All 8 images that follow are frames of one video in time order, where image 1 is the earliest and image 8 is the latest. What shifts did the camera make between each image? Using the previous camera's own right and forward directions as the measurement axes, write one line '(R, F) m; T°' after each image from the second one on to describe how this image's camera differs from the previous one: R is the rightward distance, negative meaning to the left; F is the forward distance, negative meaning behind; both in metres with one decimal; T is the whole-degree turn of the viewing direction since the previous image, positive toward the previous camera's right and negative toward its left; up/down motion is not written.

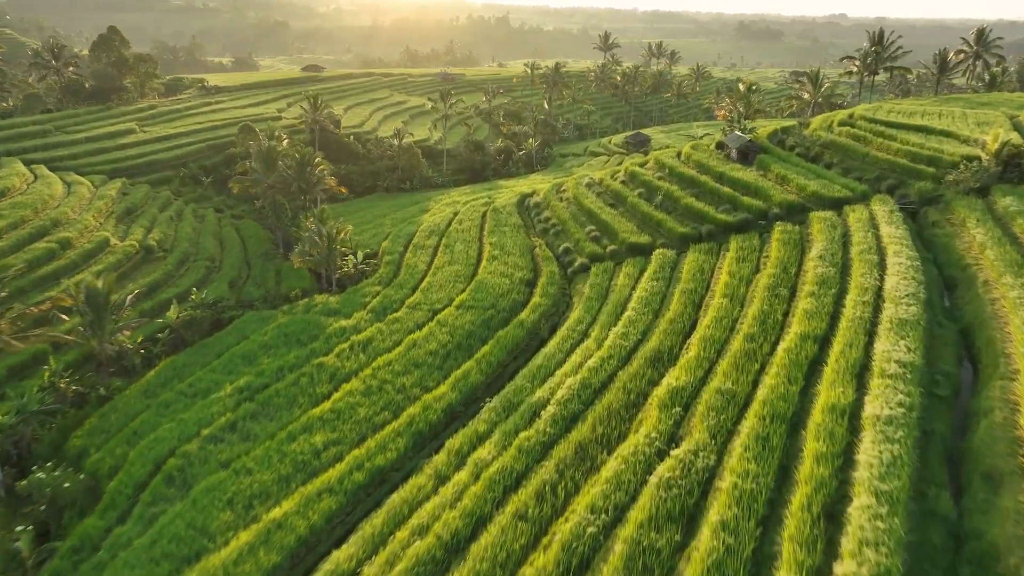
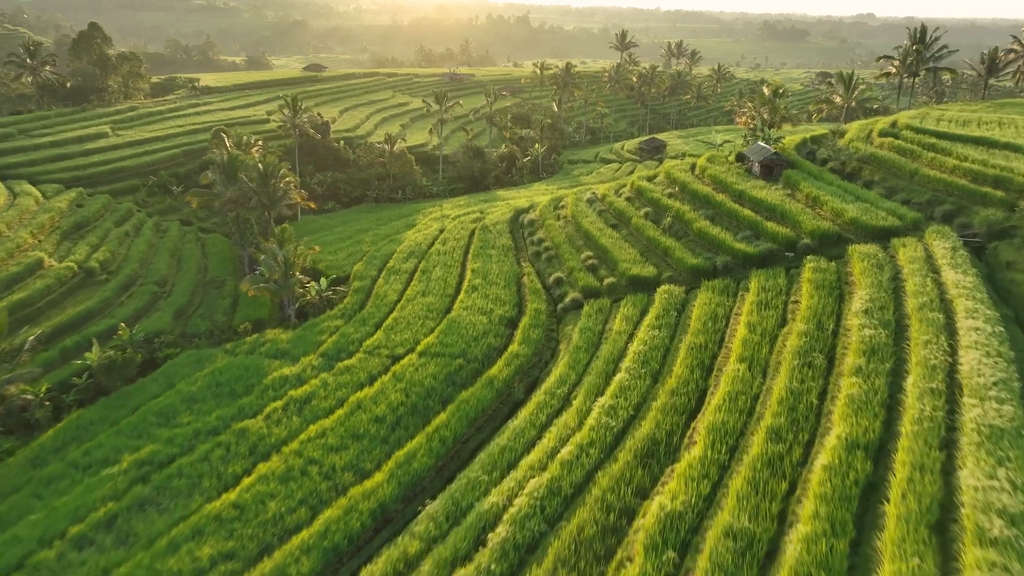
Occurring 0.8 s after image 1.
(+1.4, +4.4) m; -2°
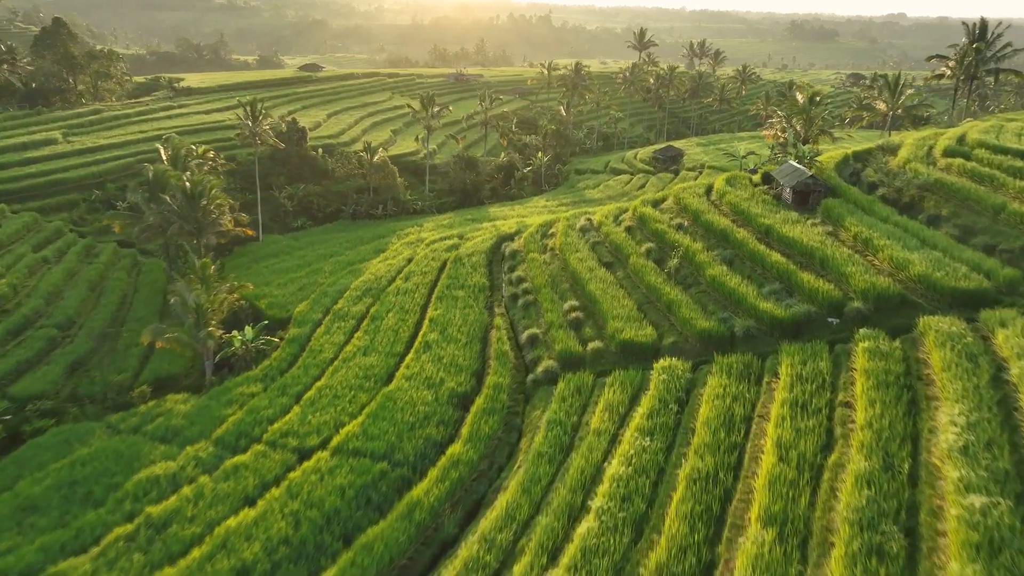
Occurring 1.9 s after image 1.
(+1.7, +5.8) m; -2°
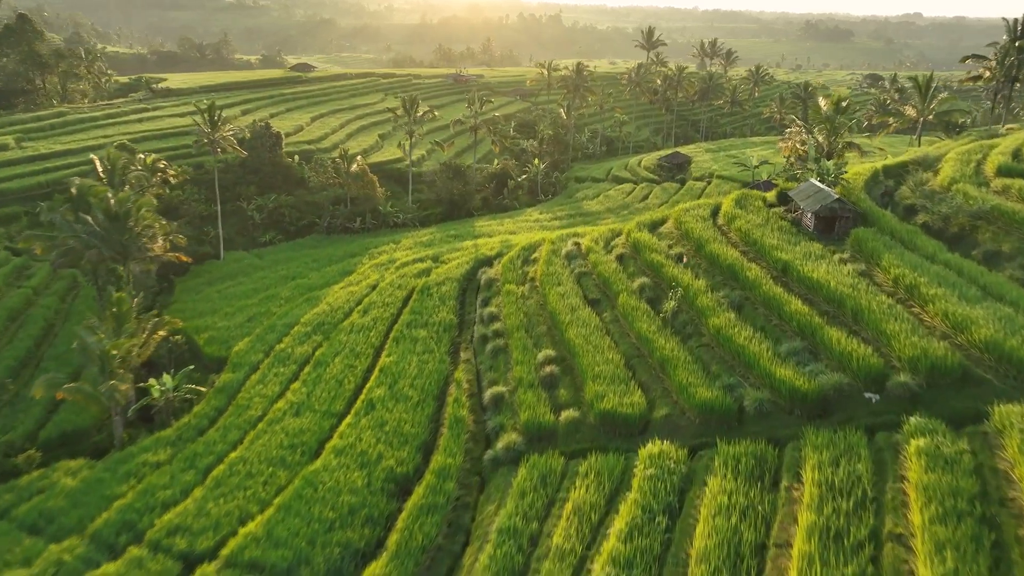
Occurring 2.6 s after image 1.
(+1.2, +3.8) m; -1°
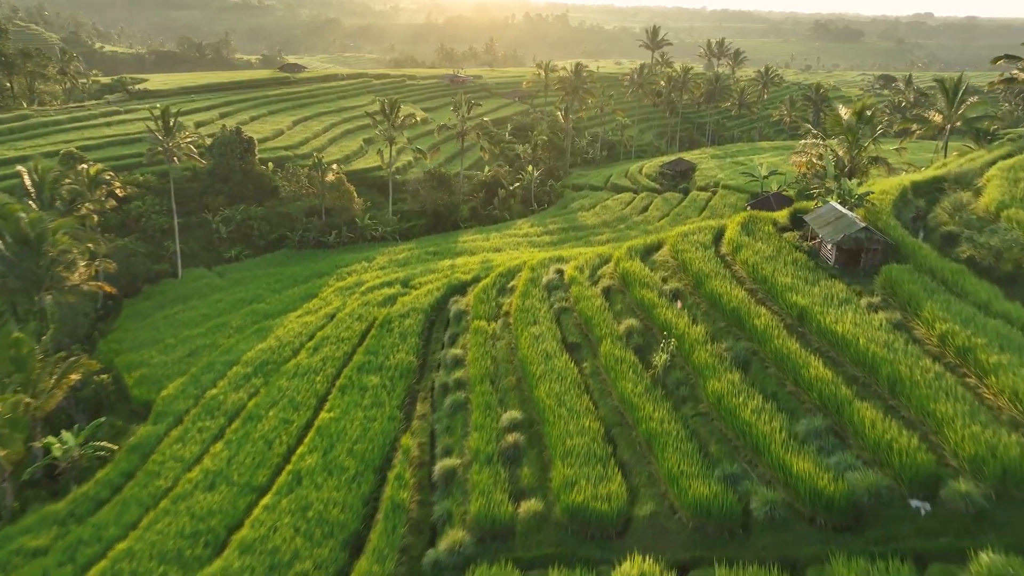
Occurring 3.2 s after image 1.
(+1.0, +3.2) m; -1°
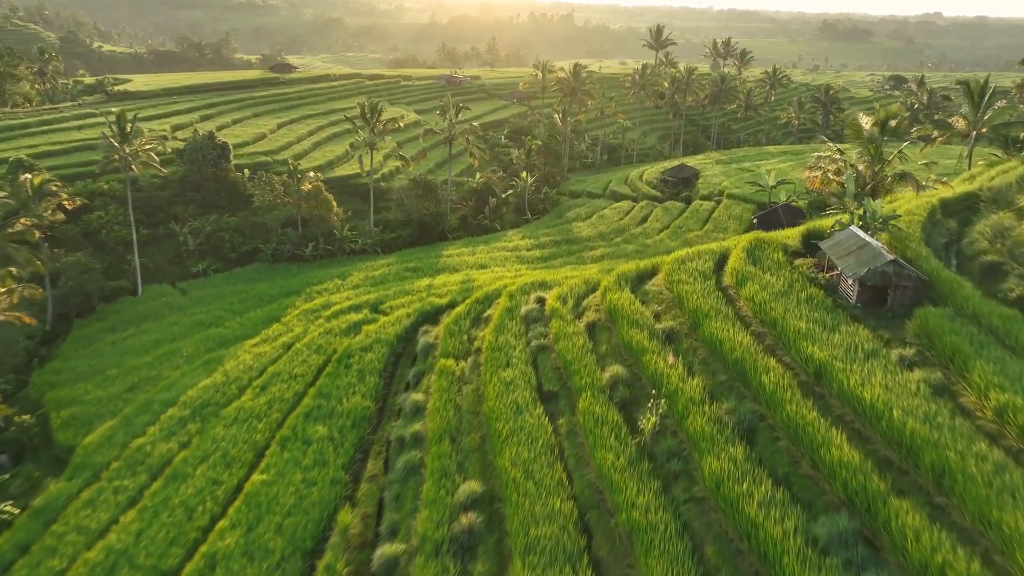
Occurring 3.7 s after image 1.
(+0.8, +2.6) m; 0°
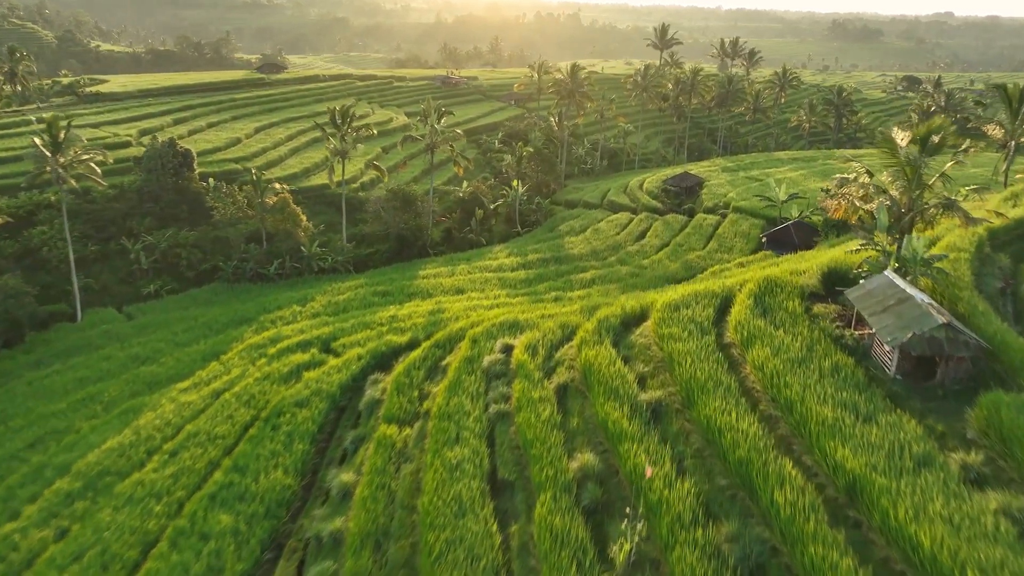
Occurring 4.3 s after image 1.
(+1.0, +3.2) m; -1°
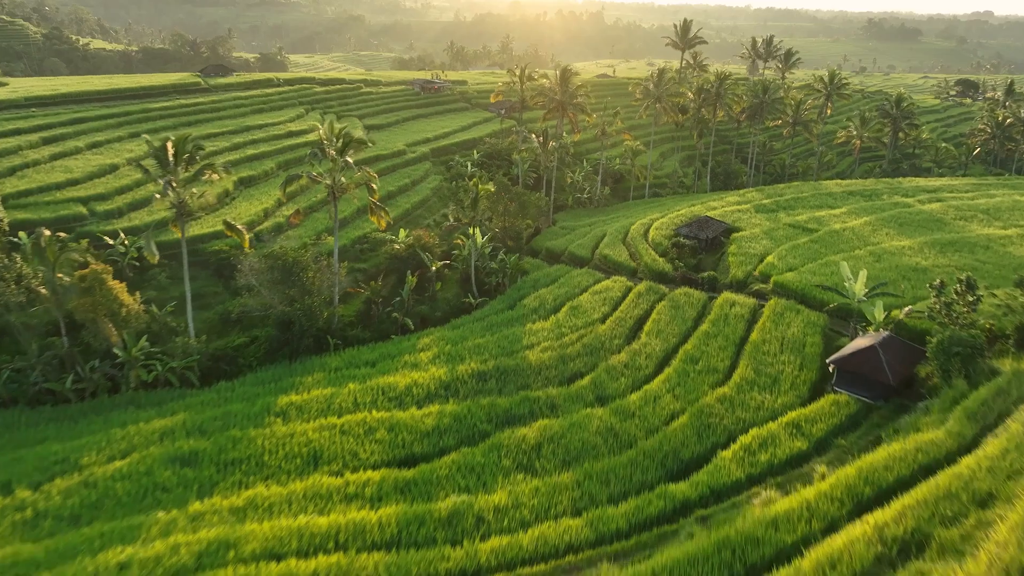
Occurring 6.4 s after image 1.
(+3.0, +11.6) m; -2°
